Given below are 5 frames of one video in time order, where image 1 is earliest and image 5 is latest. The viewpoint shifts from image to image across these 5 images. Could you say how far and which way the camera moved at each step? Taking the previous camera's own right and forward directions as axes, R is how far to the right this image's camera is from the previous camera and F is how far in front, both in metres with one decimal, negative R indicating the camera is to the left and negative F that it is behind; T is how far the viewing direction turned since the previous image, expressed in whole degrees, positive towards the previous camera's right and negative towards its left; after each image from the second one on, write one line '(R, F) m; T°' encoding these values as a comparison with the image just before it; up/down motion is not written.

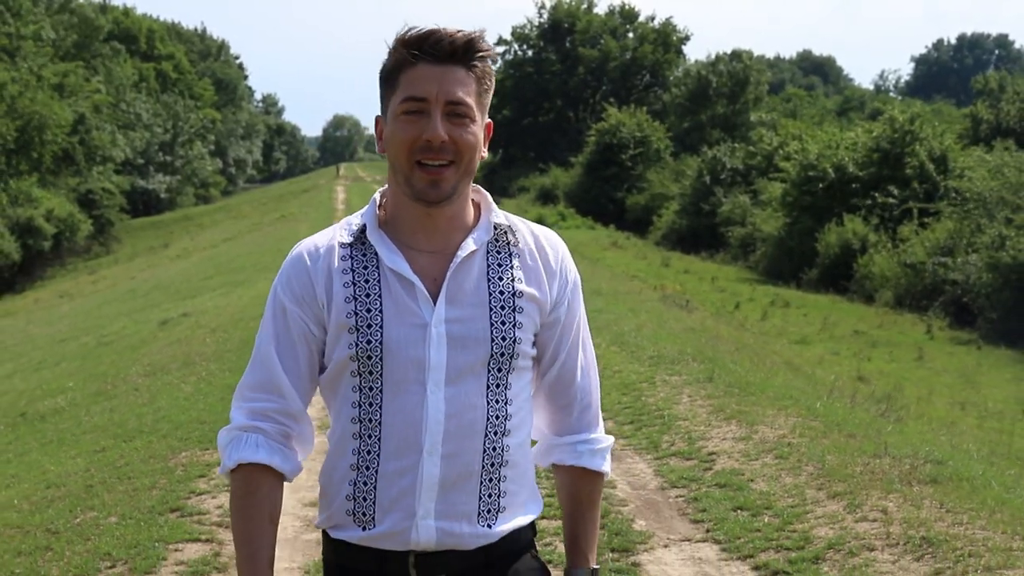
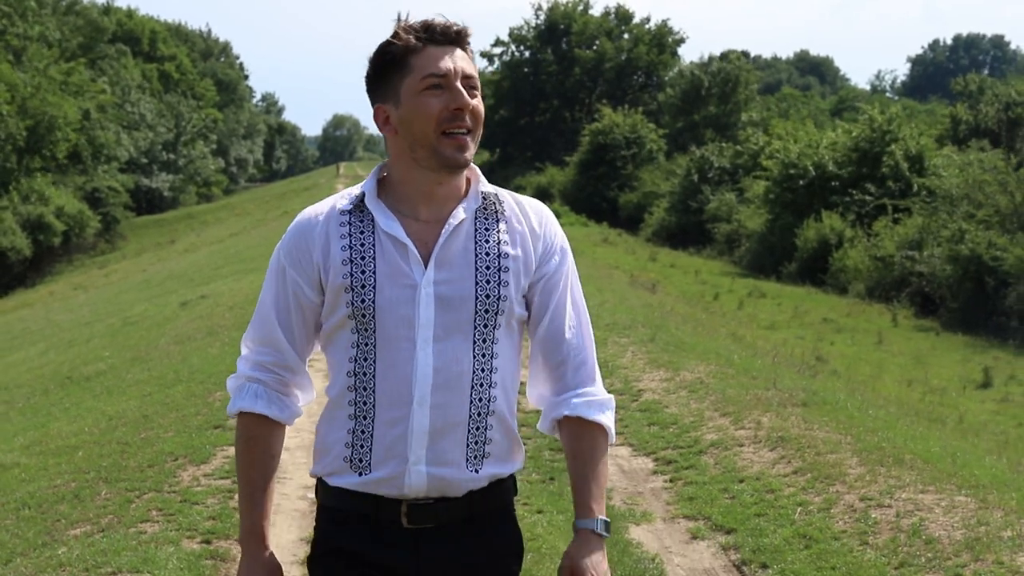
(+0.3, -2.1) m; 0°
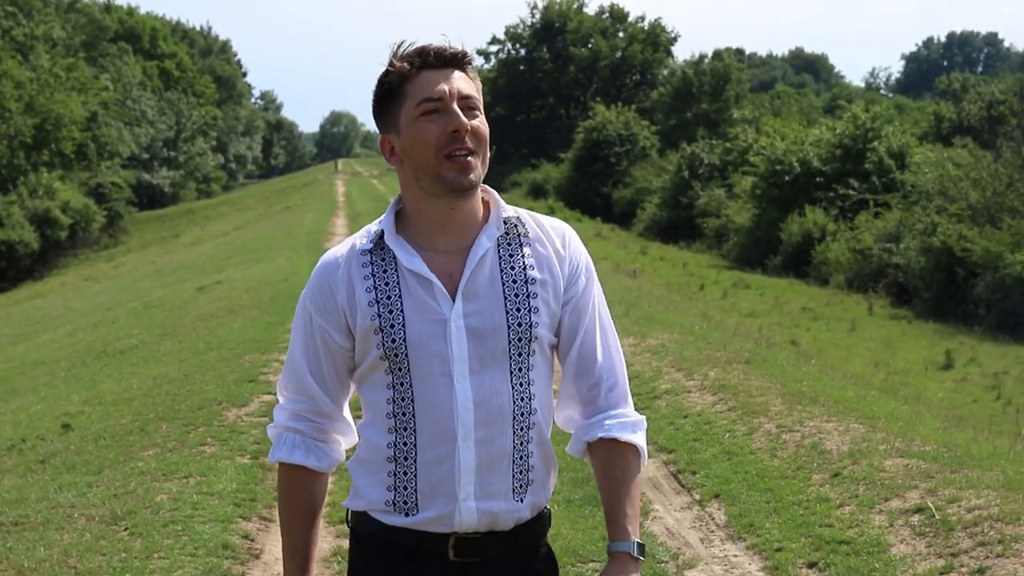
(+0.1, -1.7) m; 0°
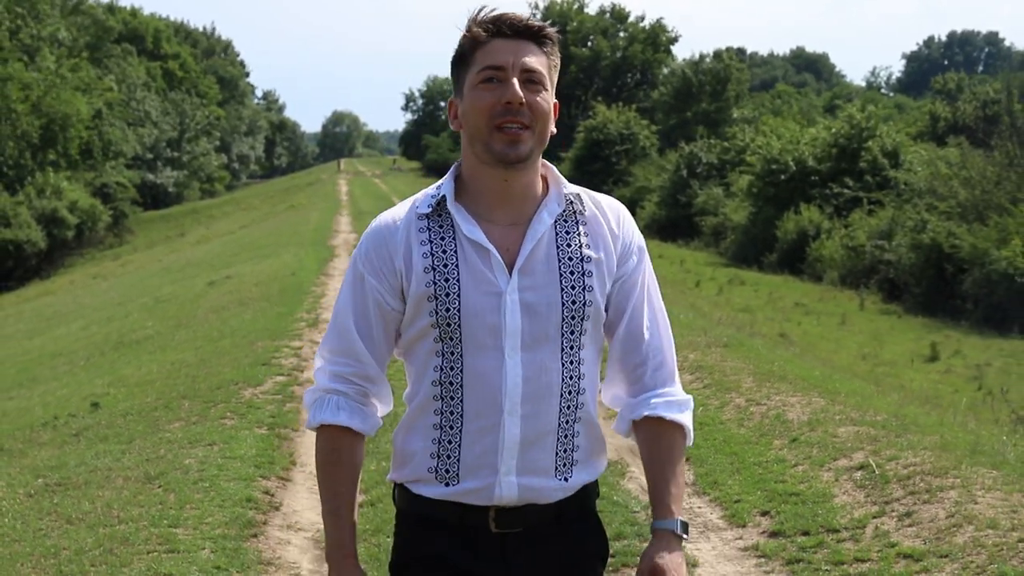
(+0.1, -0.8) m; 0°
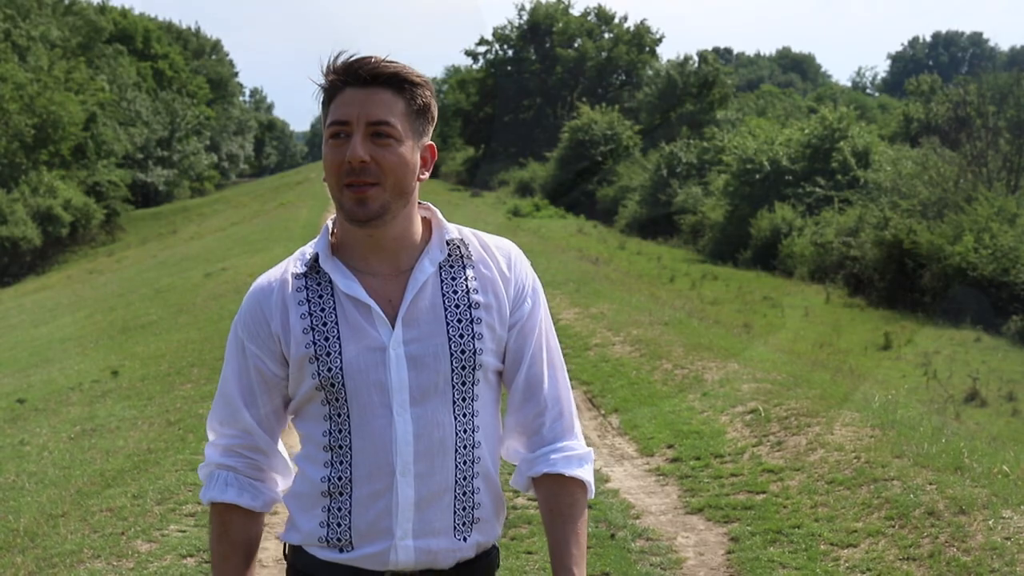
(+0.3, -1.6) m; +1°
